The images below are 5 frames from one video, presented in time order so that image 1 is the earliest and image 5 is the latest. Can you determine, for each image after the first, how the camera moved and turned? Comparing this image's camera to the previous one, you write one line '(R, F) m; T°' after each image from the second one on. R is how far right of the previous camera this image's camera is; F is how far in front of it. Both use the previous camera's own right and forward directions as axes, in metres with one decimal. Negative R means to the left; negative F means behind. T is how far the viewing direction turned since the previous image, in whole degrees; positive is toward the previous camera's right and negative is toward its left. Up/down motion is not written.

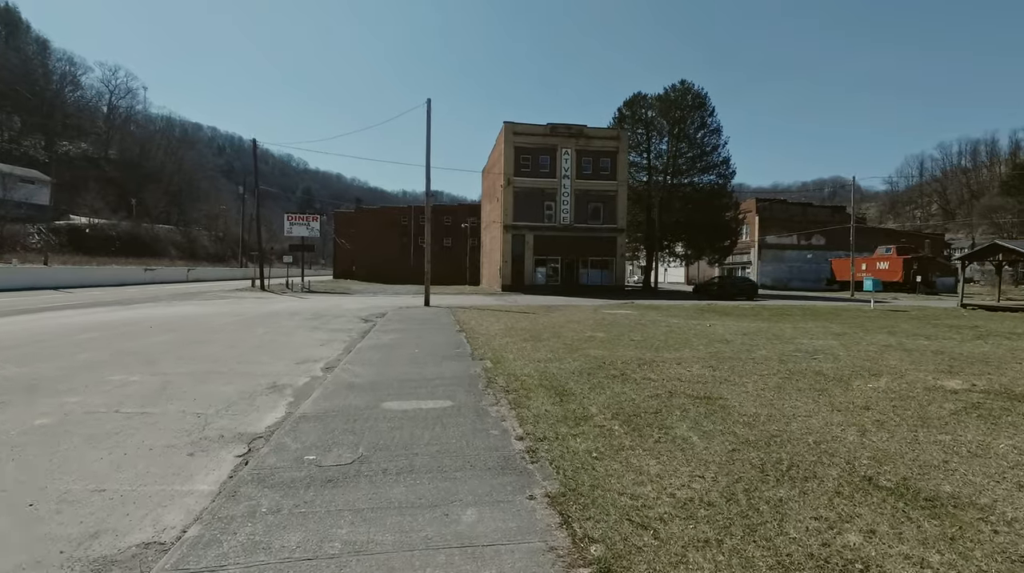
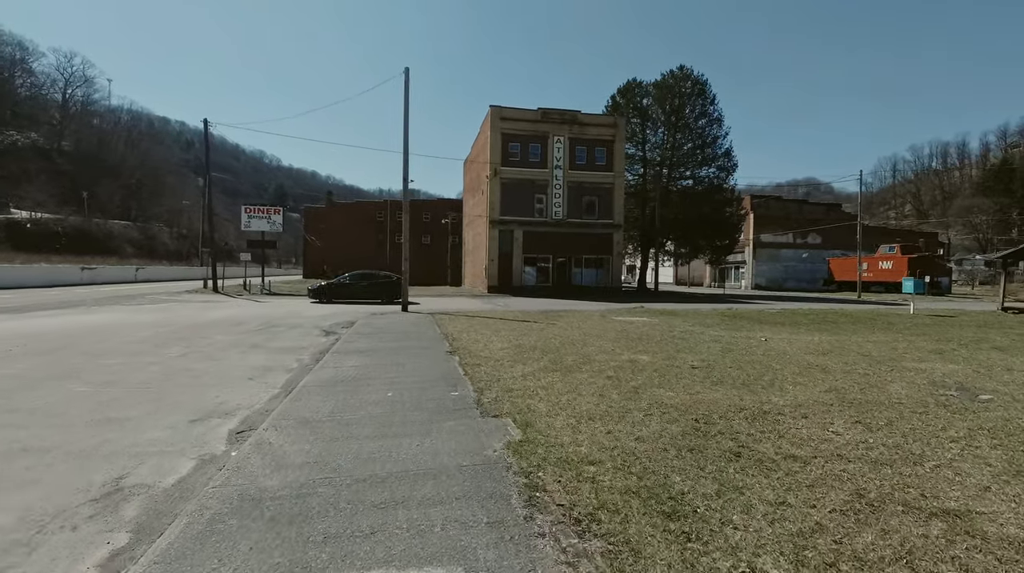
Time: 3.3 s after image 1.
(-0.6, +3.5) m; +2°
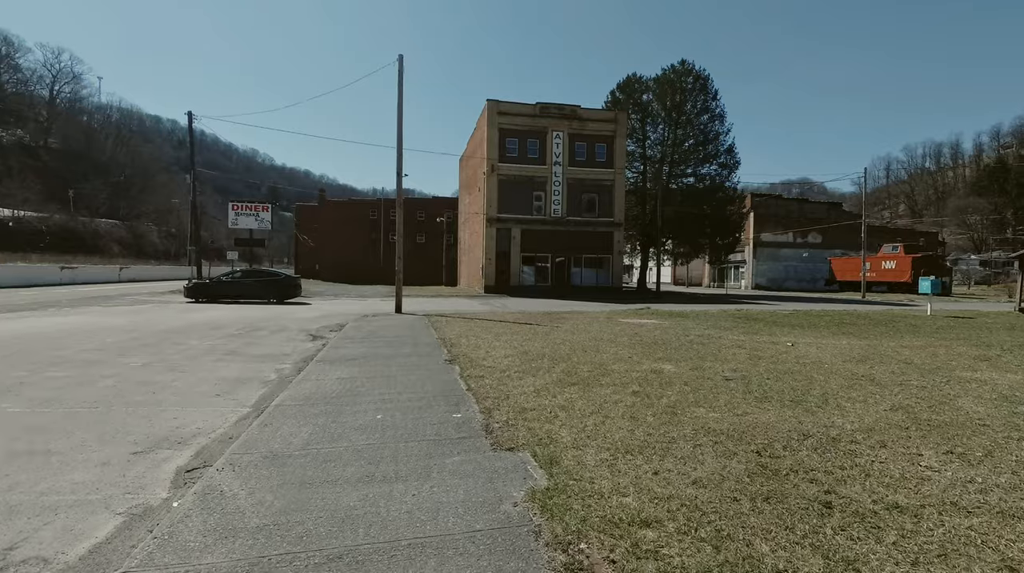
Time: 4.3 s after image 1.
(-0.2, +1.1) m; +1°
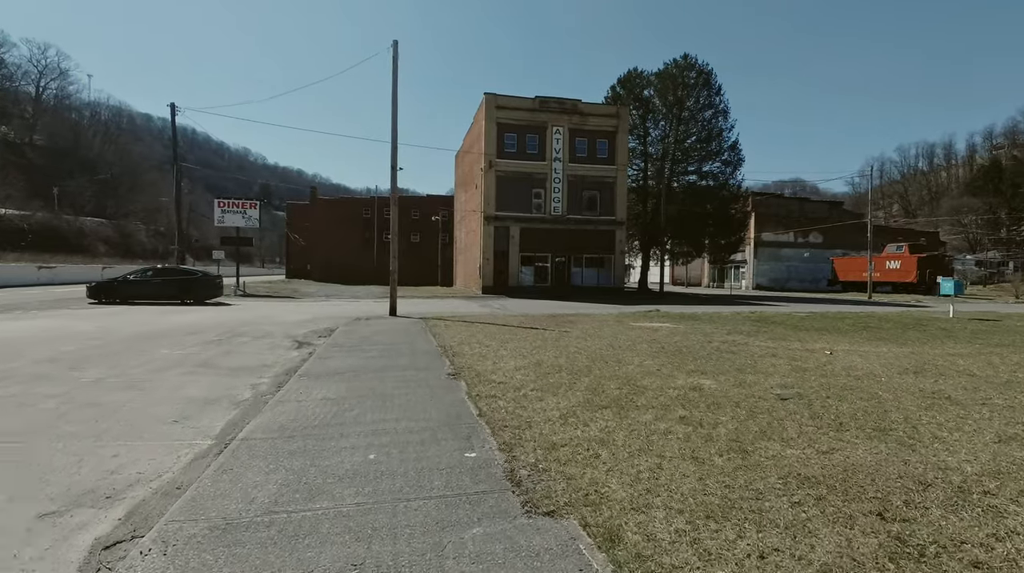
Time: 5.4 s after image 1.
(-0.3, +1.2) m; +1°
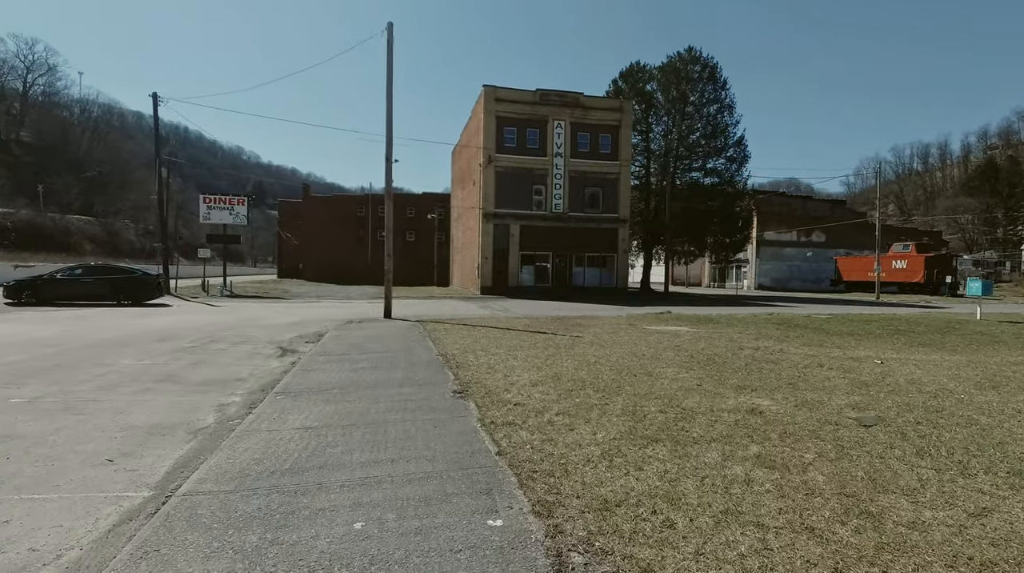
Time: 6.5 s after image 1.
(-0.3, +1.2) m; +1°
